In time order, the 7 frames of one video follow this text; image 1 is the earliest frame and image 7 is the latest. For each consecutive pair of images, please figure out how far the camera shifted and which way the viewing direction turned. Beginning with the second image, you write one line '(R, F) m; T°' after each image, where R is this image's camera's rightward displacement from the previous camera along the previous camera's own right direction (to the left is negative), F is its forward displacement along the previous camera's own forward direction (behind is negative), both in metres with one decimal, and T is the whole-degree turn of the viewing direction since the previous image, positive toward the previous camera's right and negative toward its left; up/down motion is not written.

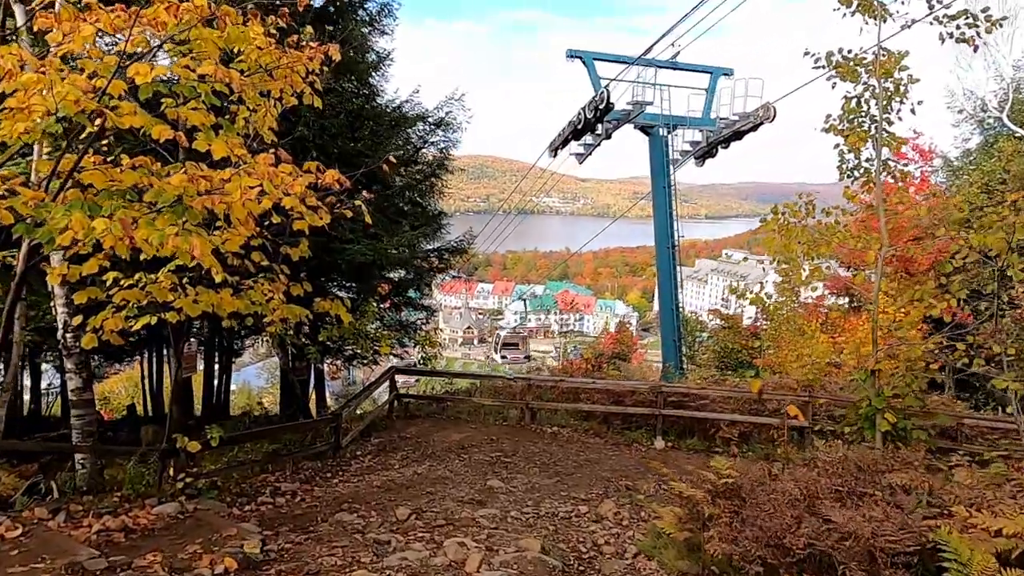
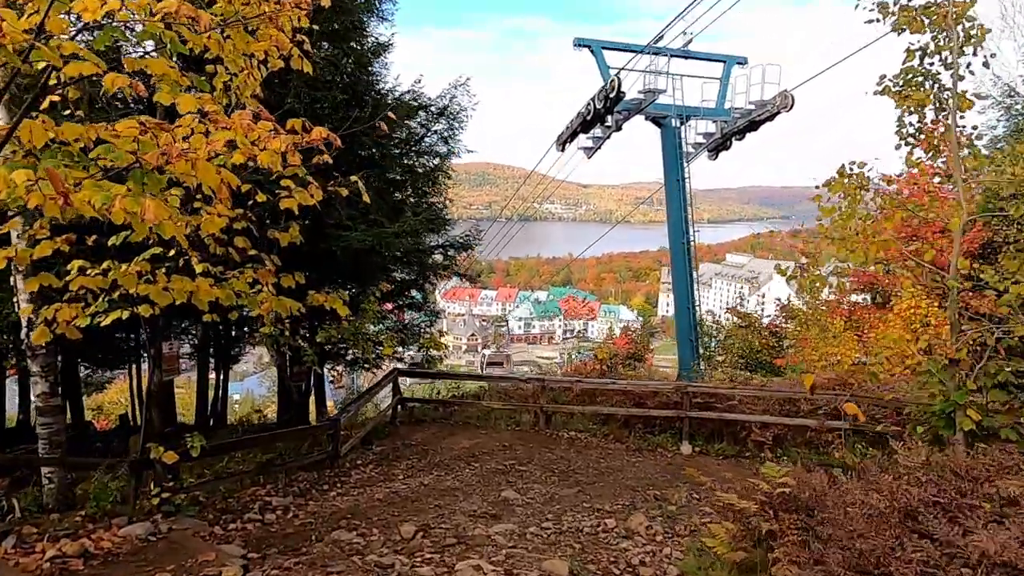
(-0.1, +0.6) m; 0°
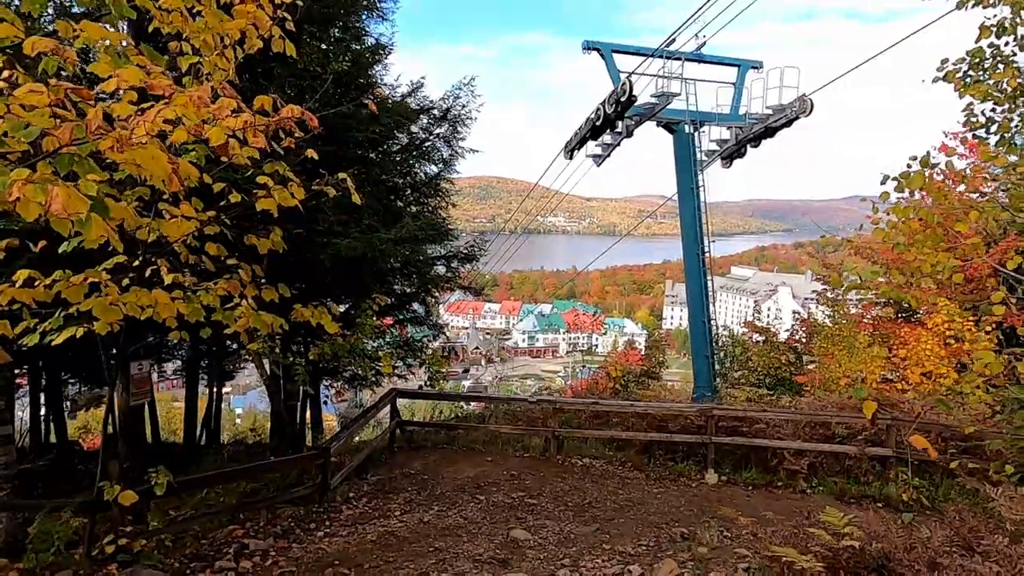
(-0.1, +0.6) m; 0°
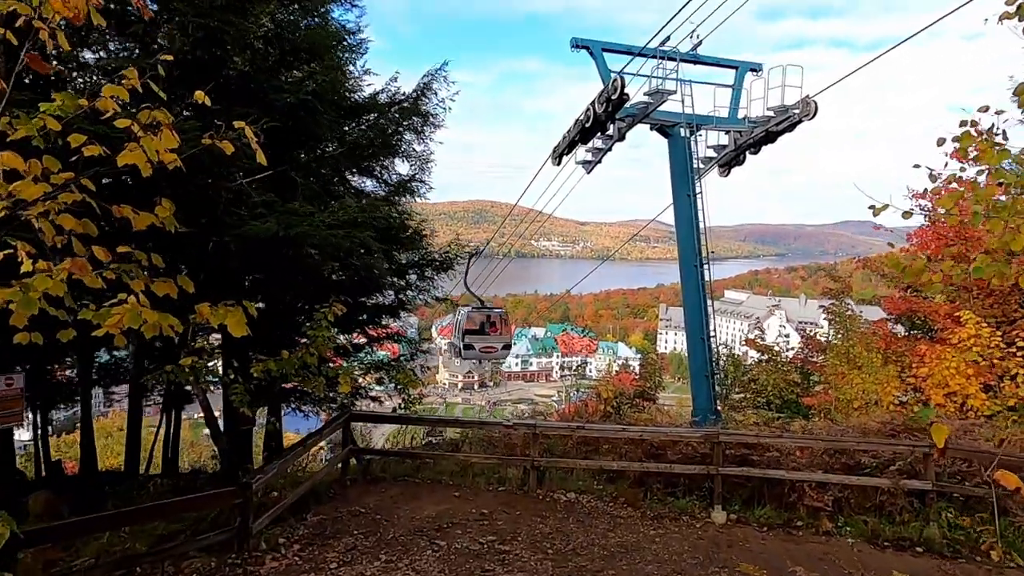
(+0.2, +1.0) m; +1°
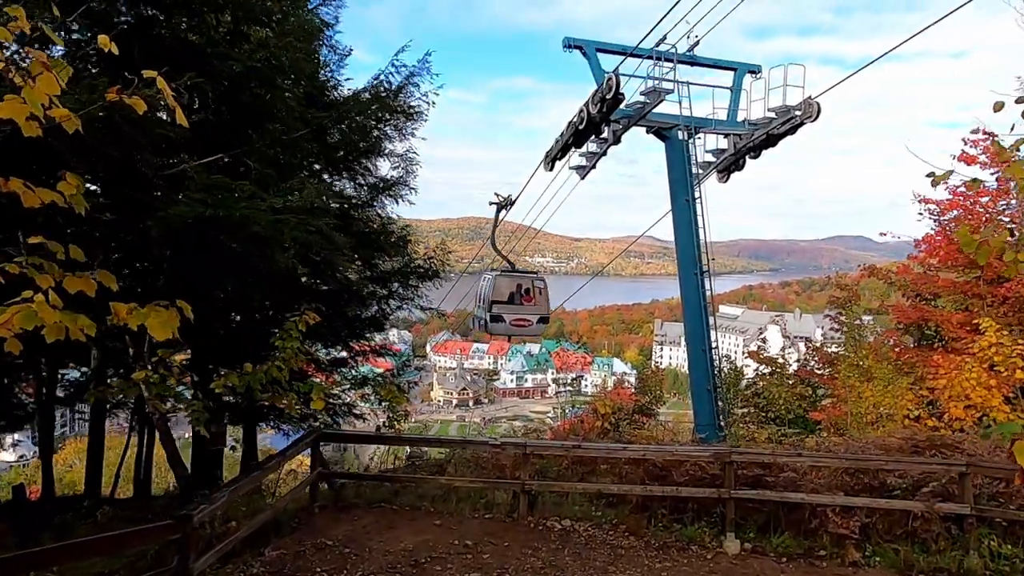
(+0.1, +0.6) m; 0°
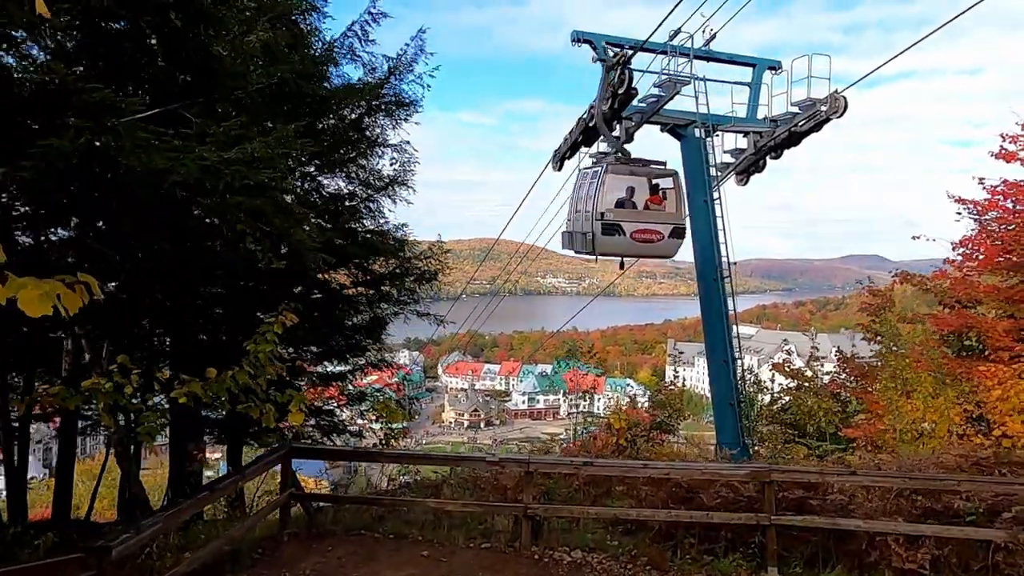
(+0.1, +0.8) m; -1°
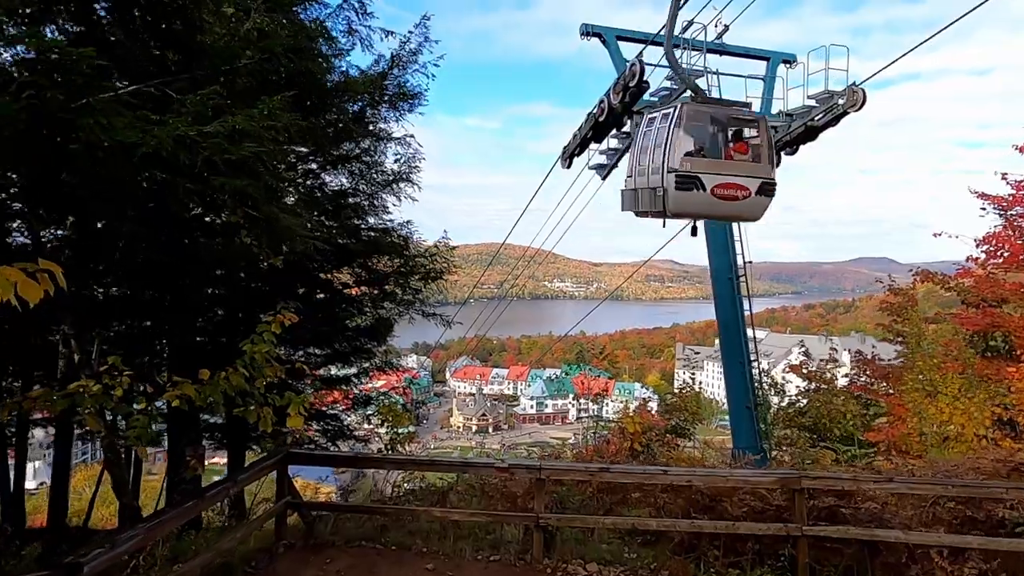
(0.0, +0.3) m; -1°
